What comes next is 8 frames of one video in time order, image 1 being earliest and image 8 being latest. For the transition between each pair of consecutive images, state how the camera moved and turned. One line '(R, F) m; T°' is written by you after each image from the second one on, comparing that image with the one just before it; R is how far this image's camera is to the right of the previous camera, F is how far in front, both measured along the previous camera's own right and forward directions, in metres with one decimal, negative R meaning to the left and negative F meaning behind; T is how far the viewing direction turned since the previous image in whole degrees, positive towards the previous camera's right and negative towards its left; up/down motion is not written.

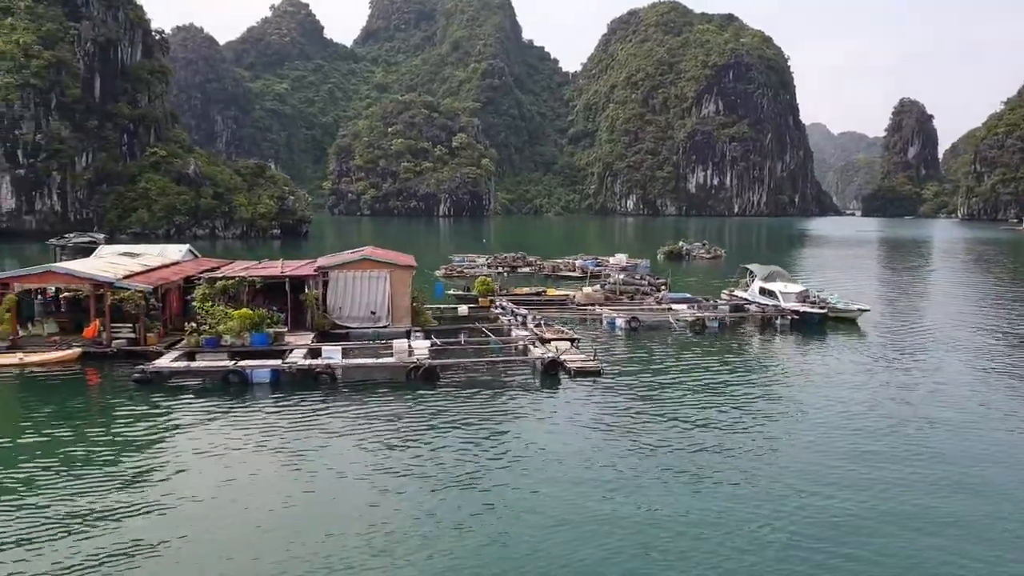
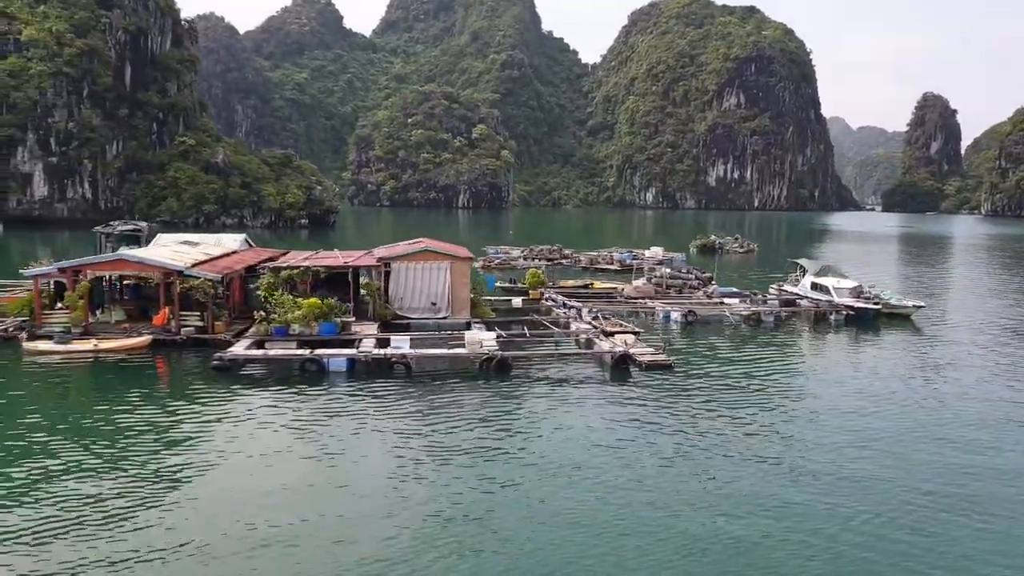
(-1.3, -0.1) m; -1°
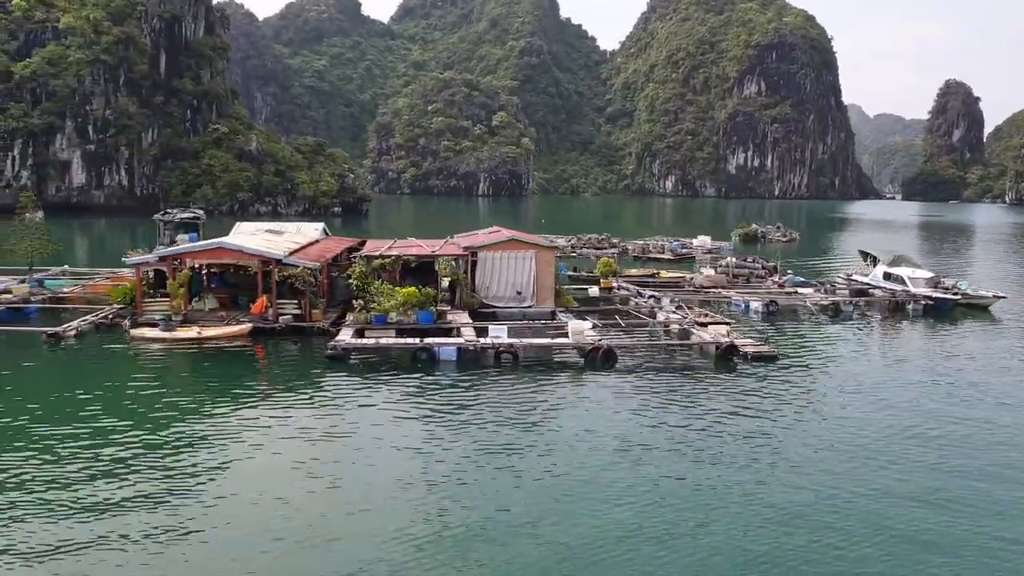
(-2.1, -0.1) m; -1°
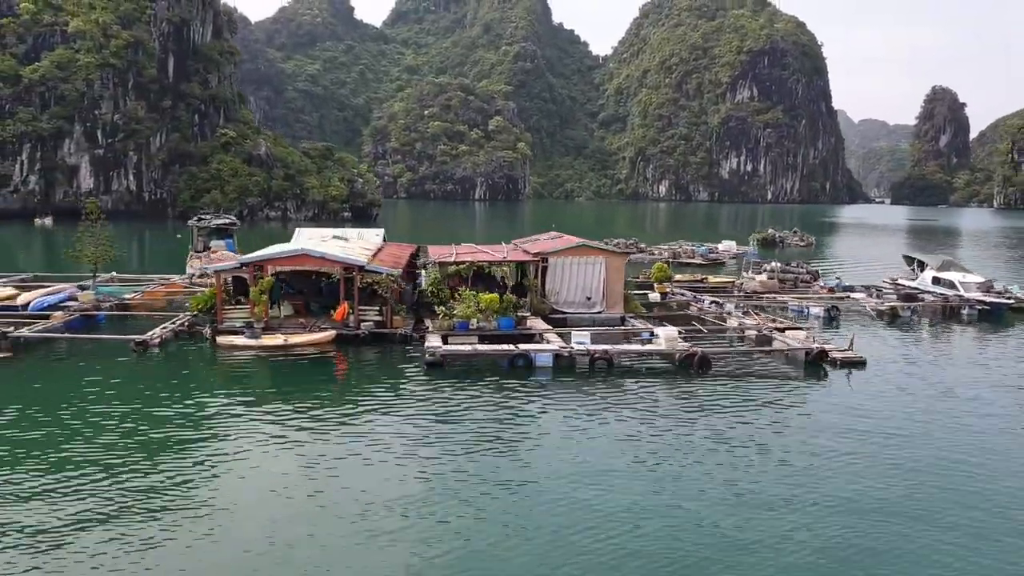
(-2.3, -0.1) m; +1°
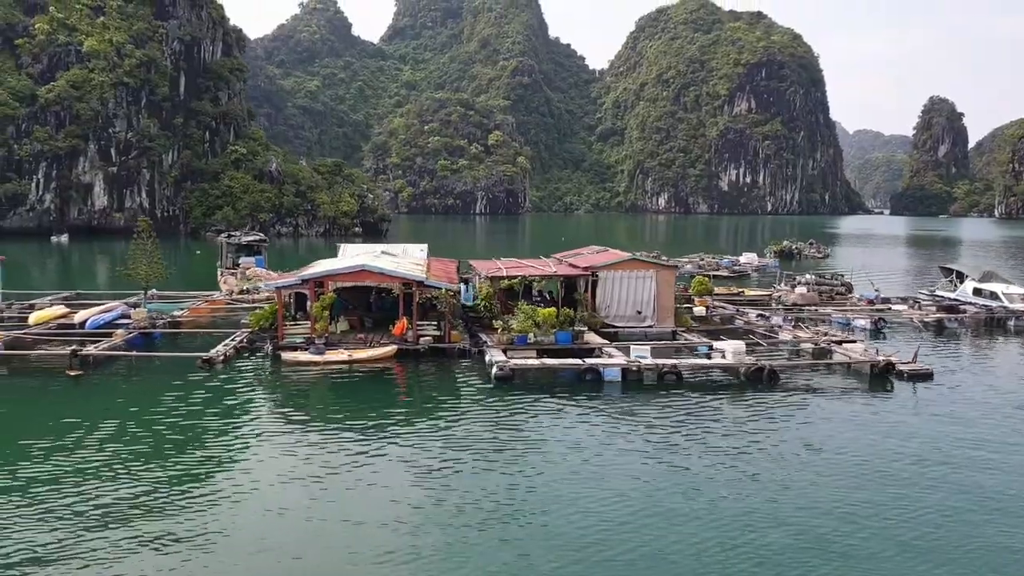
(-1.6, -0.2) m; 0°
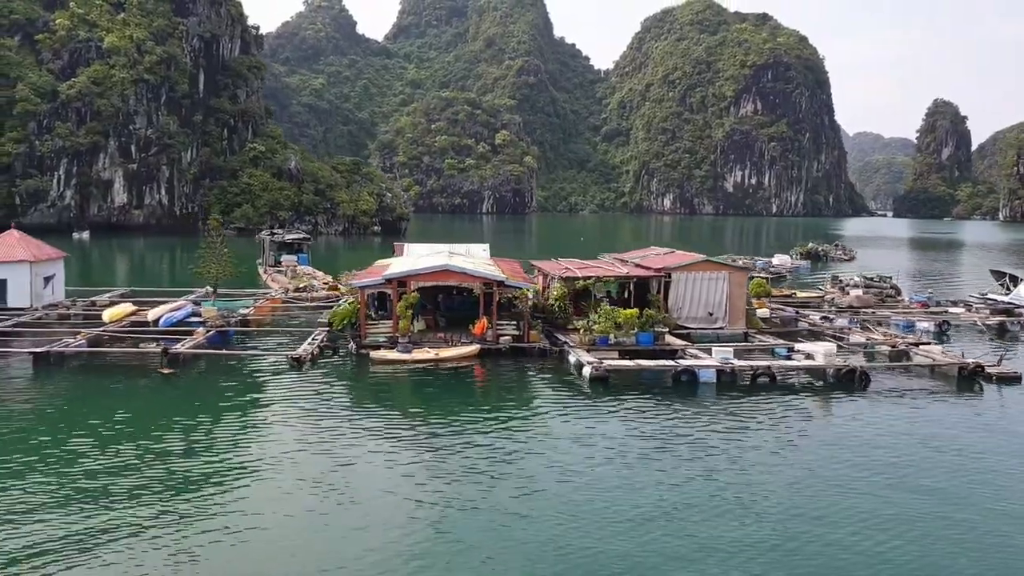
(-2.1, 0.0) m; 0°
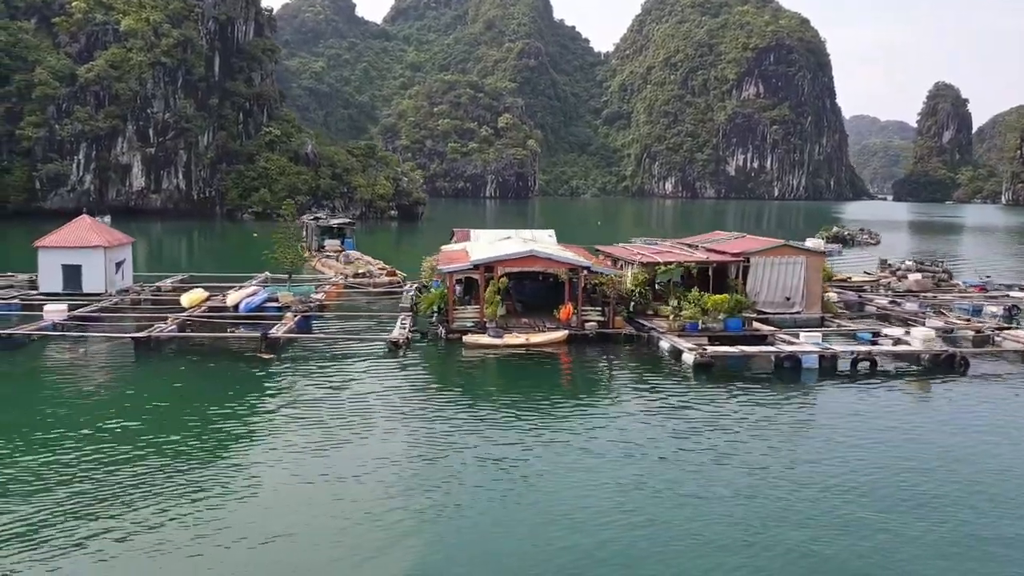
(-2.4, 0.0) m; 0°
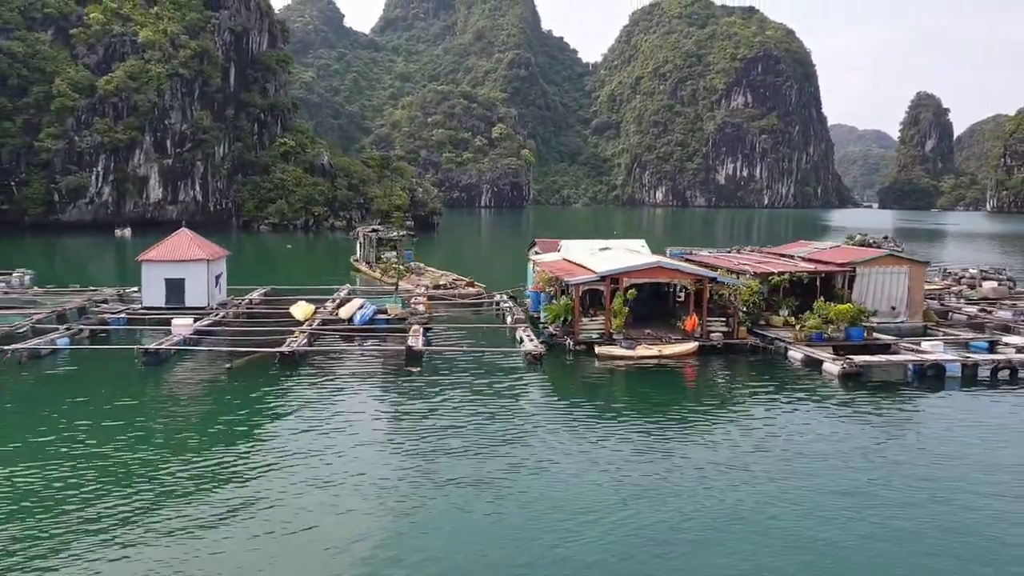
(-3.7, -0.2) m; +1°
